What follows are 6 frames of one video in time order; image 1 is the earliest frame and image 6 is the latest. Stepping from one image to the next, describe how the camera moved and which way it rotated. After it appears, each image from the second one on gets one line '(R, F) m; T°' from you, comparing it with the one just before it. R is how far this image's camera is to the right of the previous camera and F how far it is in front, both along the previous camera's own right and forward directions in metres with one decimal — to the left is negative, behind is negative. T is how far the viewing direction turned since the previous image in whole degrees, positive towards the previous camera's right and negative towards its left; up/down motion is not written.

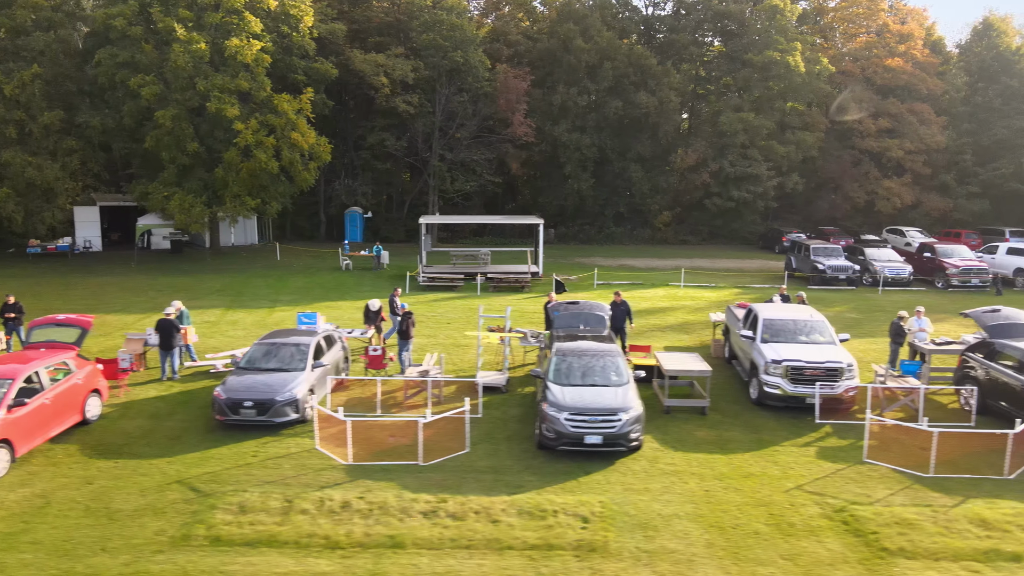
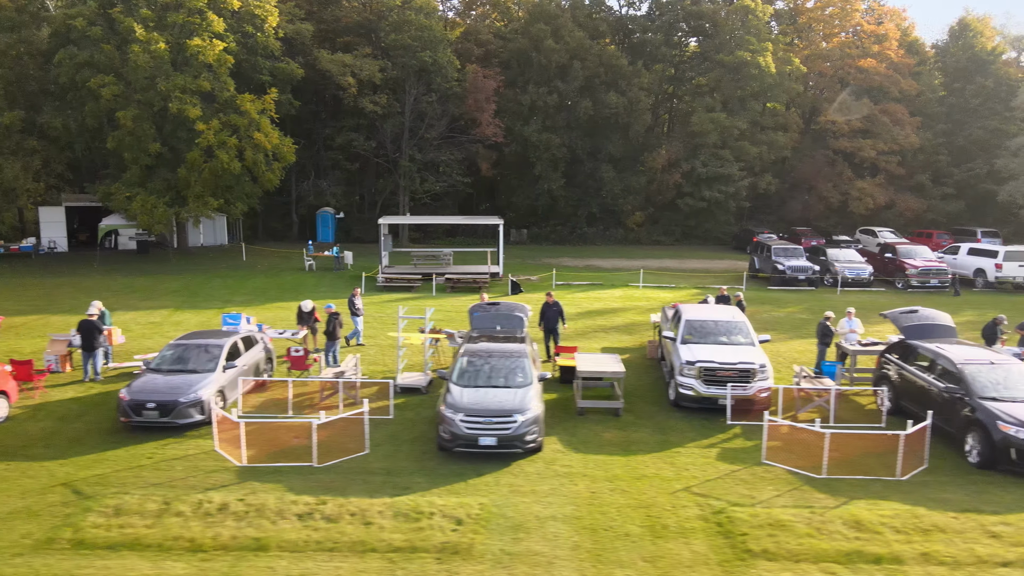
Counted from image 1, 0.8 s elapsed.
(+1.6, 0.0) m; 0°
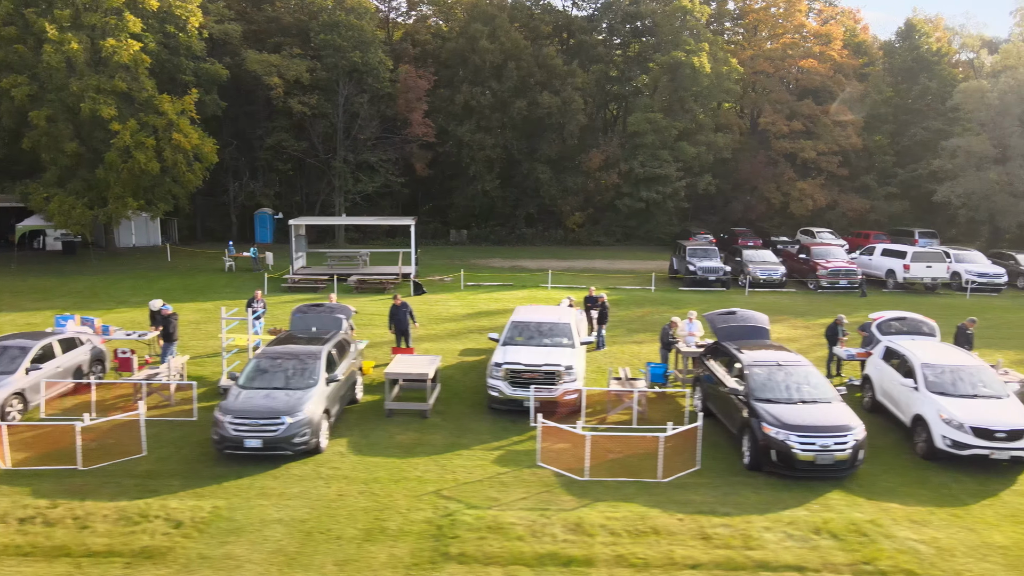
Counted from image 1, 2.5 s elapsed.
(+3.7, 0.0) m; 0°
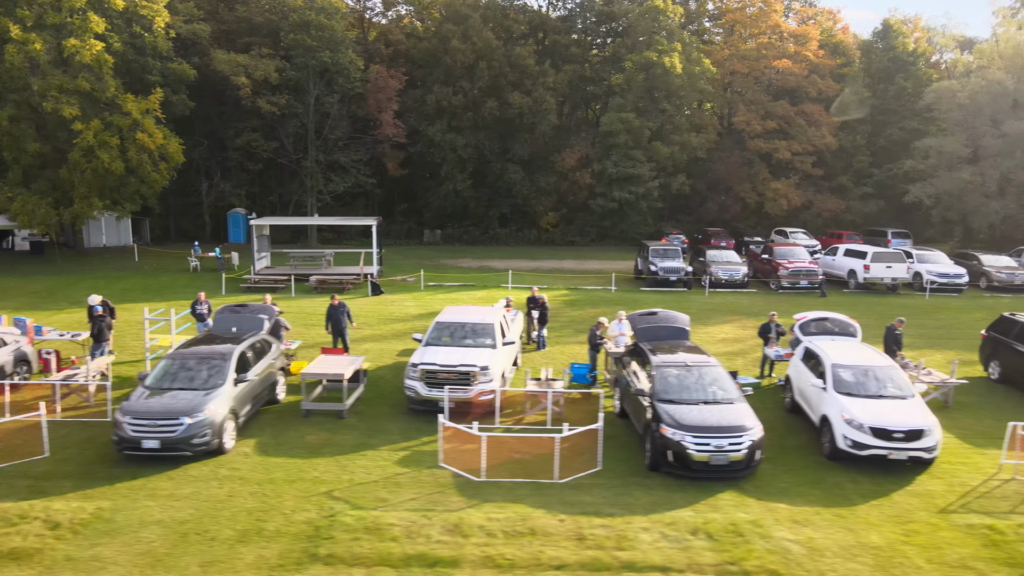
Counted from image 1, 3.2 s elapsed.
(+1.6, 0.0) m; 0°
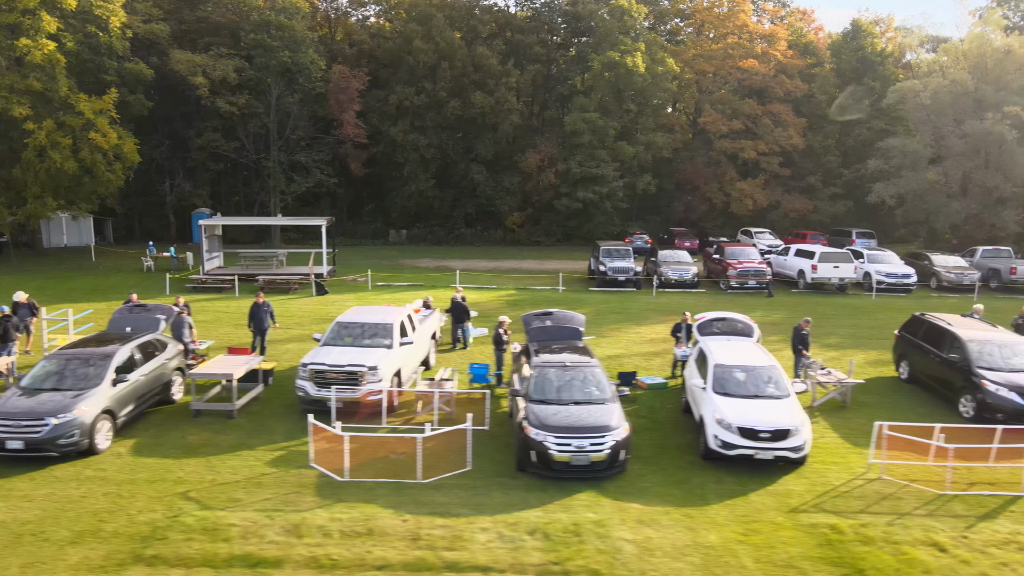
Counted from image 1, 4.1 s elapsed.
(+2.1, 0.0) m; 0°
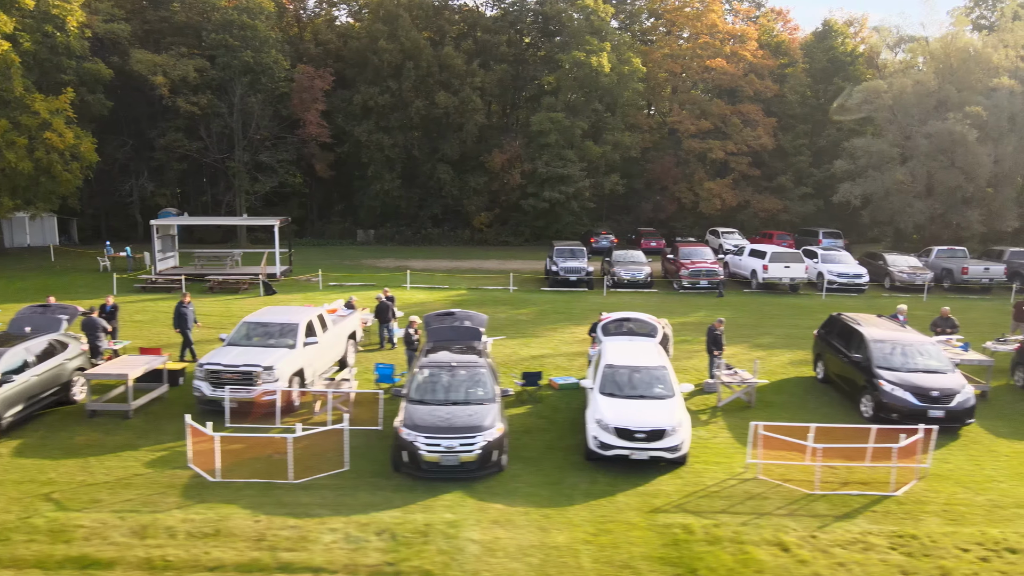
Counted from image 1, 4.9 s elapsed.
(+2.0, 0.0) m; 0°
